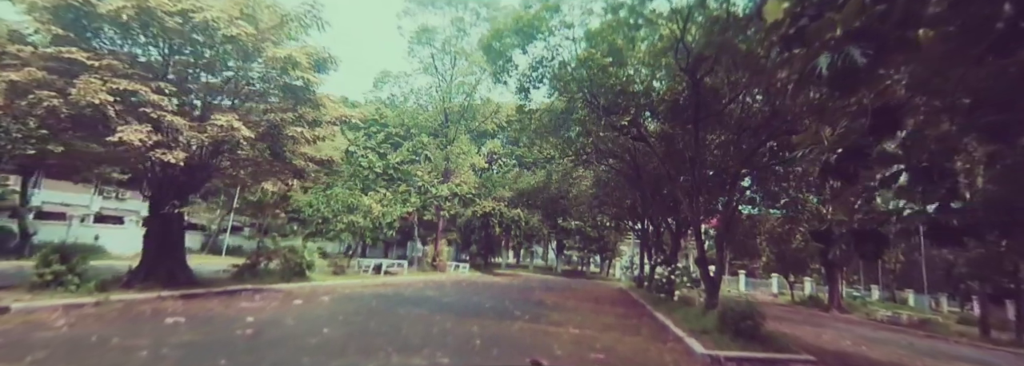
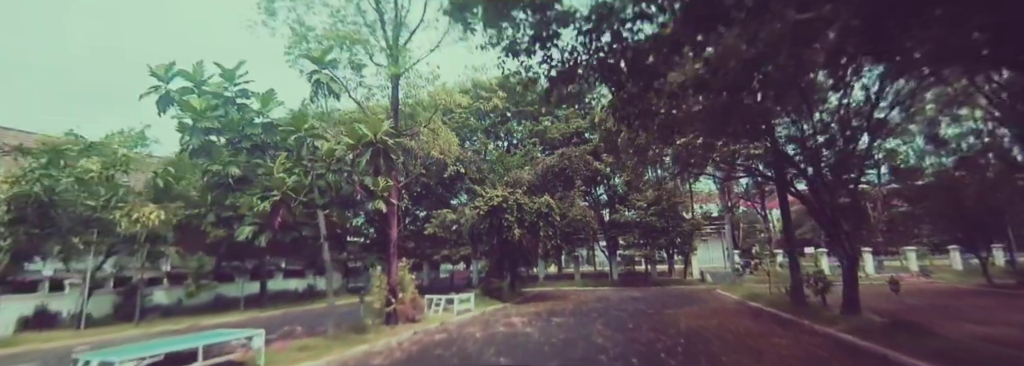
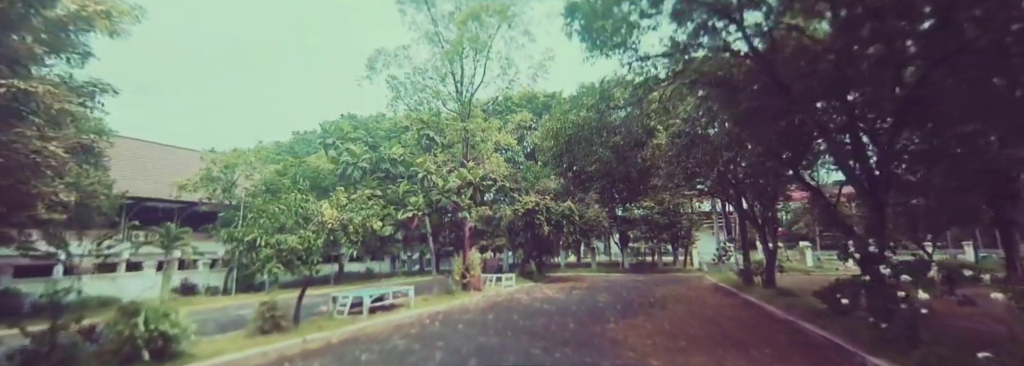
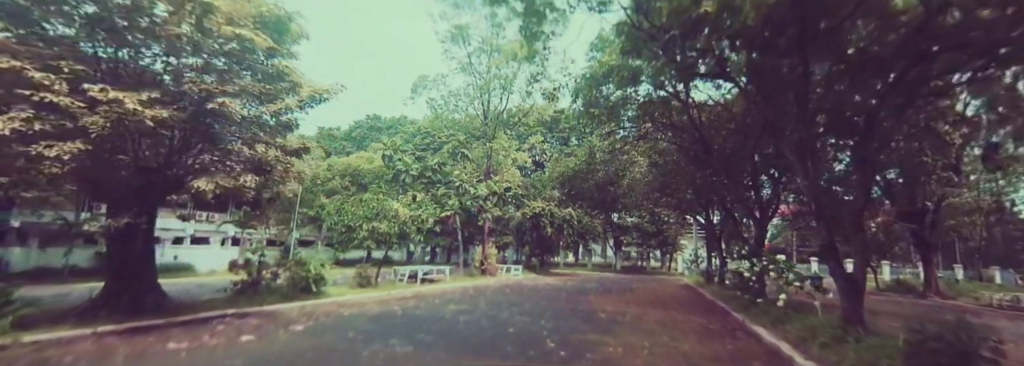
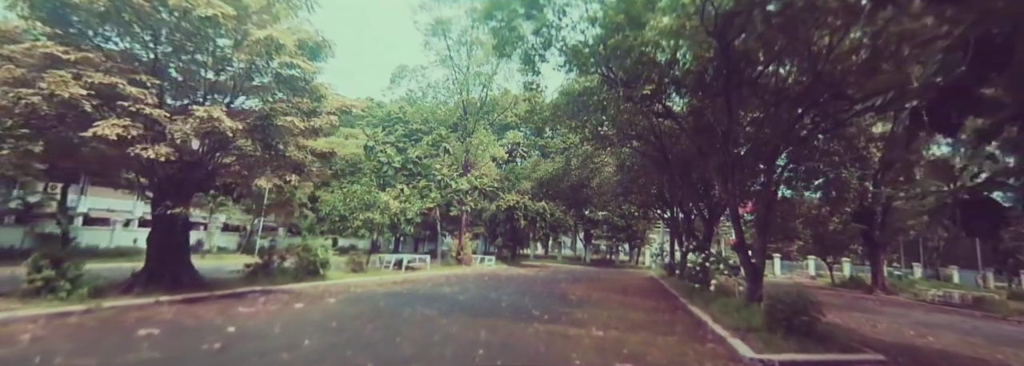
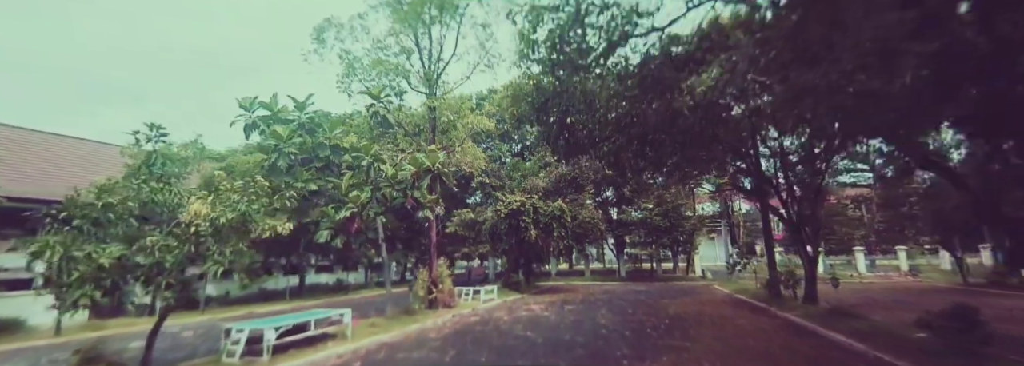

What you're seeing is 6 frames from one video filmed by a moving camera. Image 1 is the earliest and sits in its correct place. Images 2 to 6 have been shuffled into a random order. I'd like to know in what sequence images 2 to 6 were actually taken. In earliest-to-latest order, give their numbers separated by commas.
5, 4, 3, 6, 2
